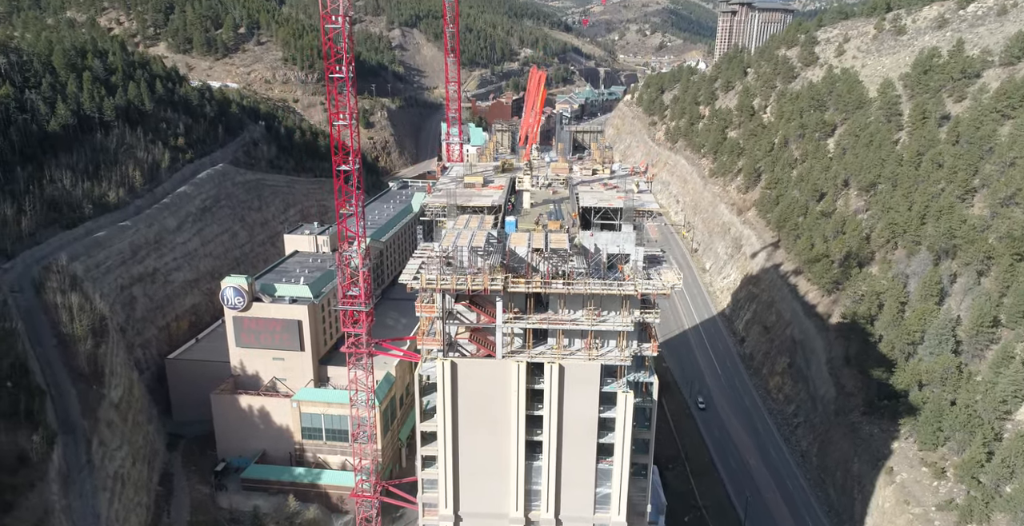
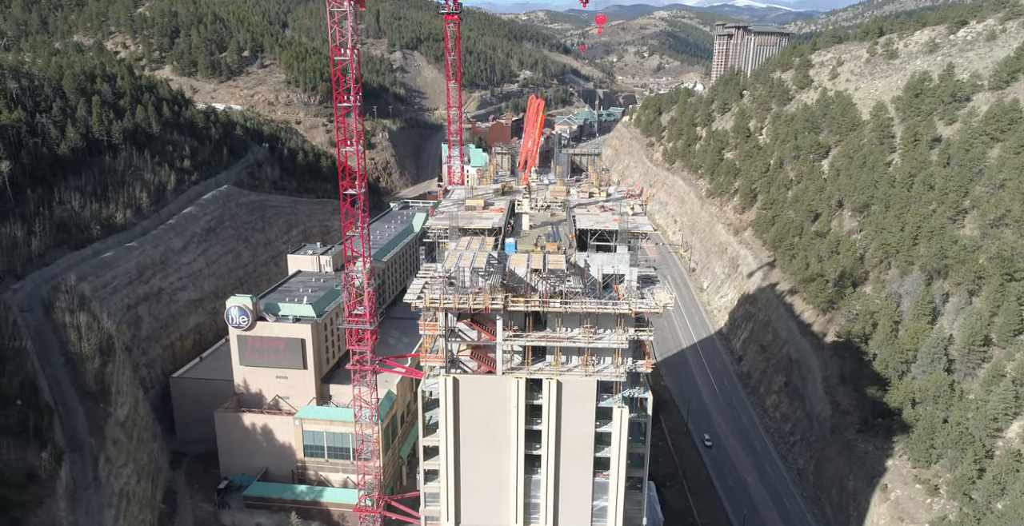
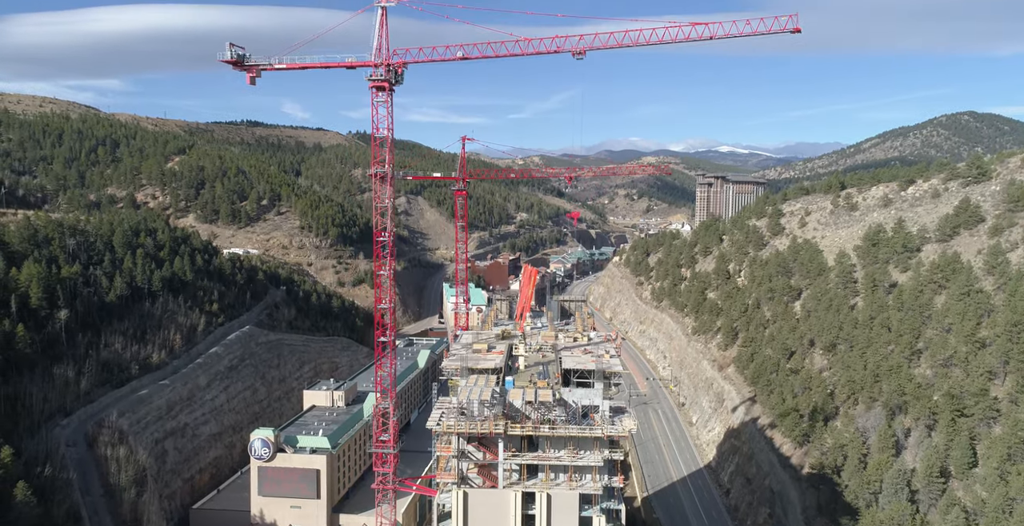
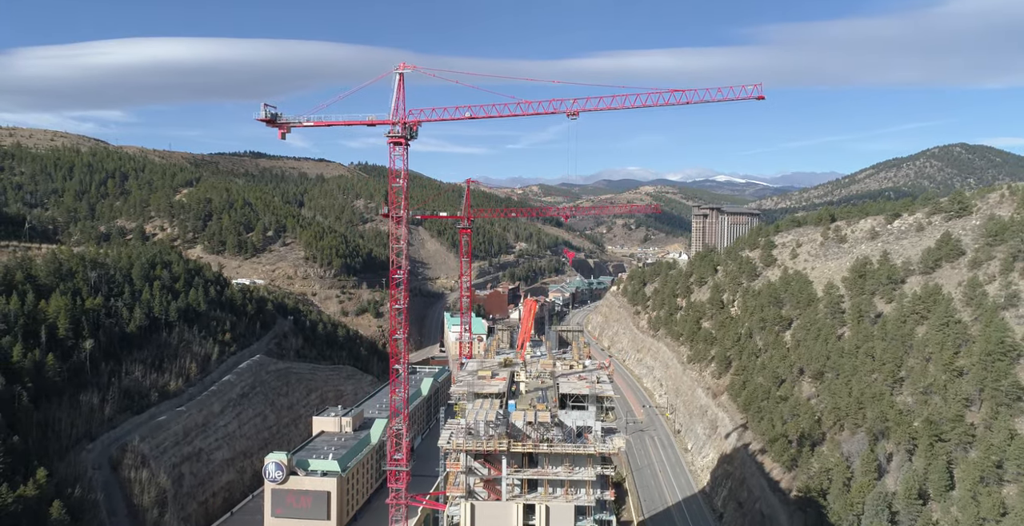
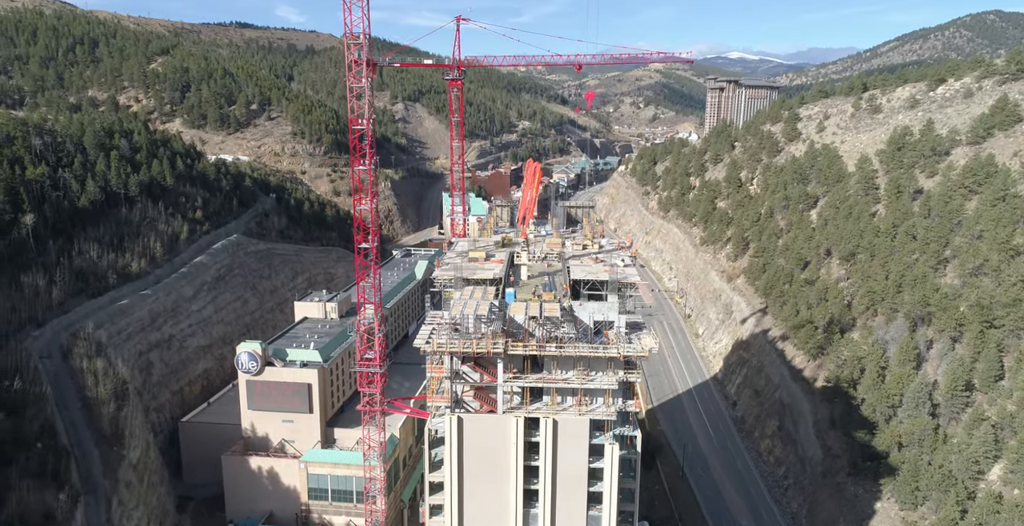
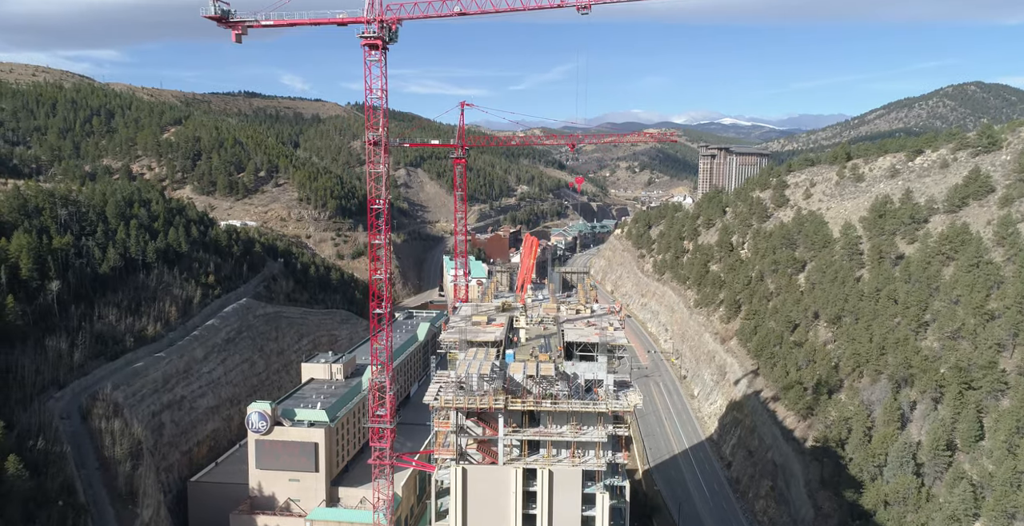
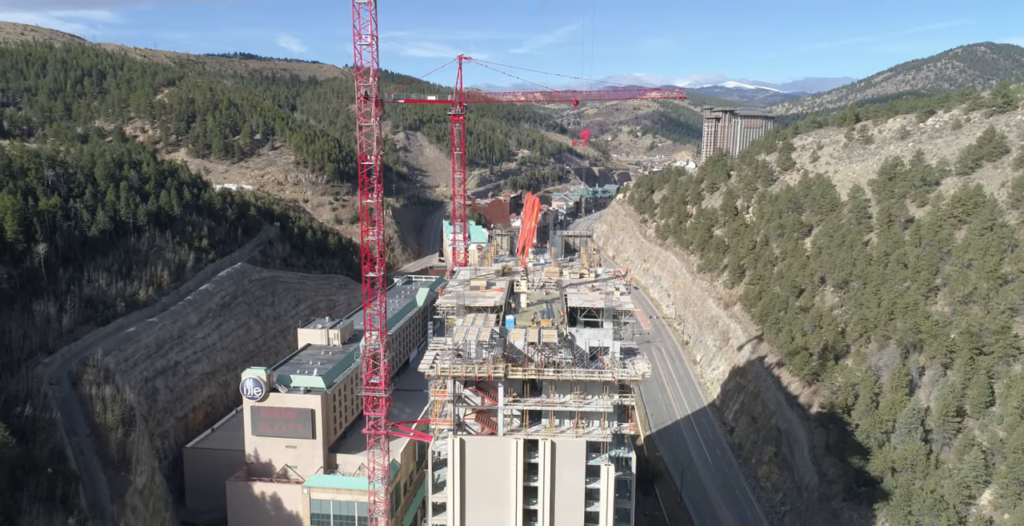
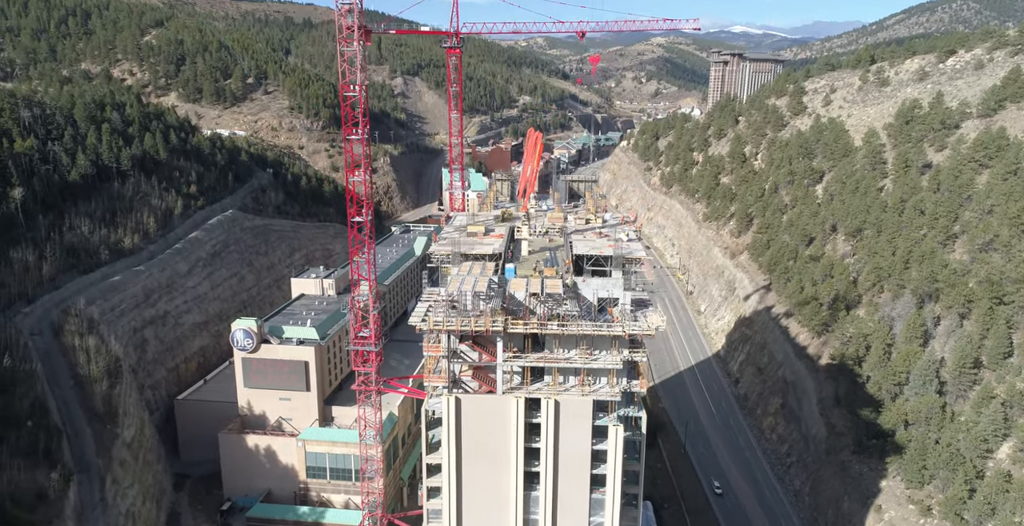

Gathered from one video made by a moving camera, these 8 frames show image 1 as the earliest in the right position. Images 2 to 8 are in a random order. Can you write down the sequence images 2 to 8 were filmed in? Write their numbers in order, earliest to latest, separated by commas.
2, 8, 5, 7, 6, 3, 4
